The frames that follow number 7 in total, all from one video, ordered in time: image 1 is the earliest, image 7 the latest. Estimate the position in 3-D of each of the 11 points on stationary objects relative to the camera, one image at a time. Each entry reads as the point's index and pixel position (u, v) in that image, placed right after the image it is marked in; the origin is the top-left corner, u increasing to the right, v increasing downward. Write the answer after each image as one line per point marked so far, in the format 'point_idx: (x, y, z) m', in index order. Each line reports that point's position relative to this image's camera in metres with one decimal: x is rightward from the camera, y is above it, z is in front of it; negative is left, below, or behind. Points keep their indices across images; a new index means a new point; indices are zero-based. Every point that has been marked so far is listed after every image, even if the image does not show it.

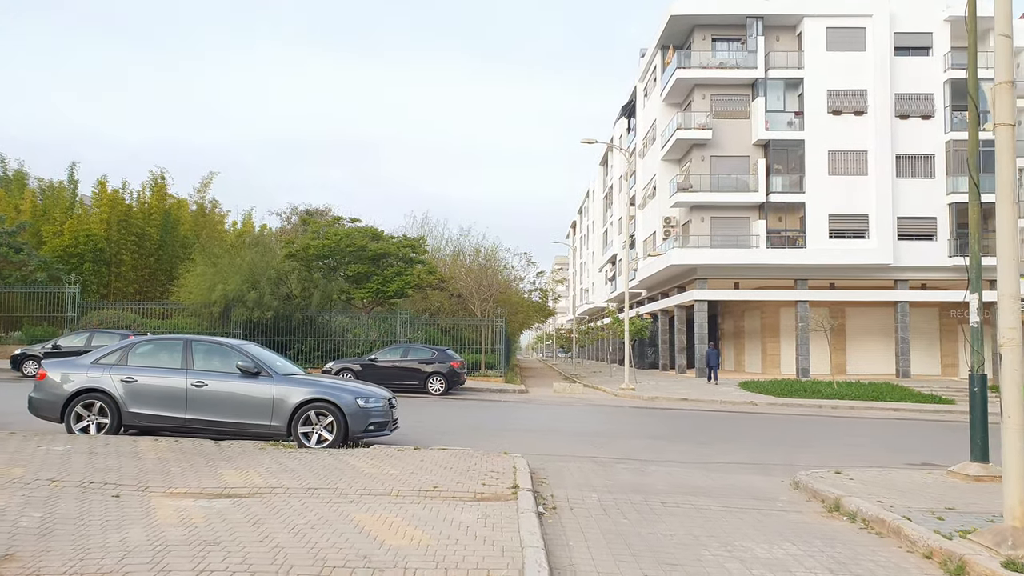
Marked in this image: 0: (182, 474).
0: (-3.2, -1.7, +7.0) m
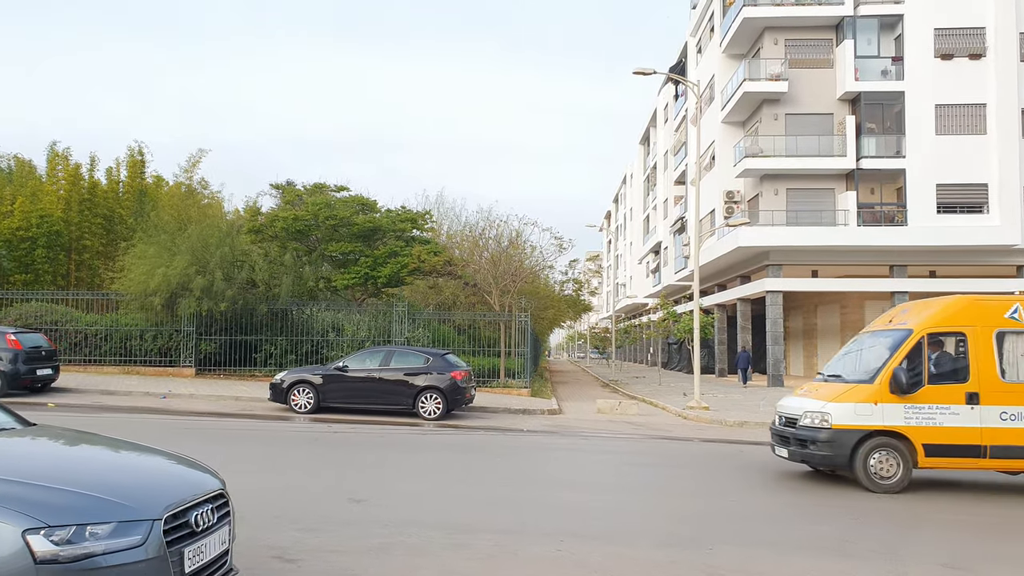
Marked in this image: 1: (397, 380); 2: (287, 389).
0: (-3.2, -1.3, +0.8) m
1: (-2.3, -1.8, +14.4) m
2: (-4.5, -2.0, +14.5) m
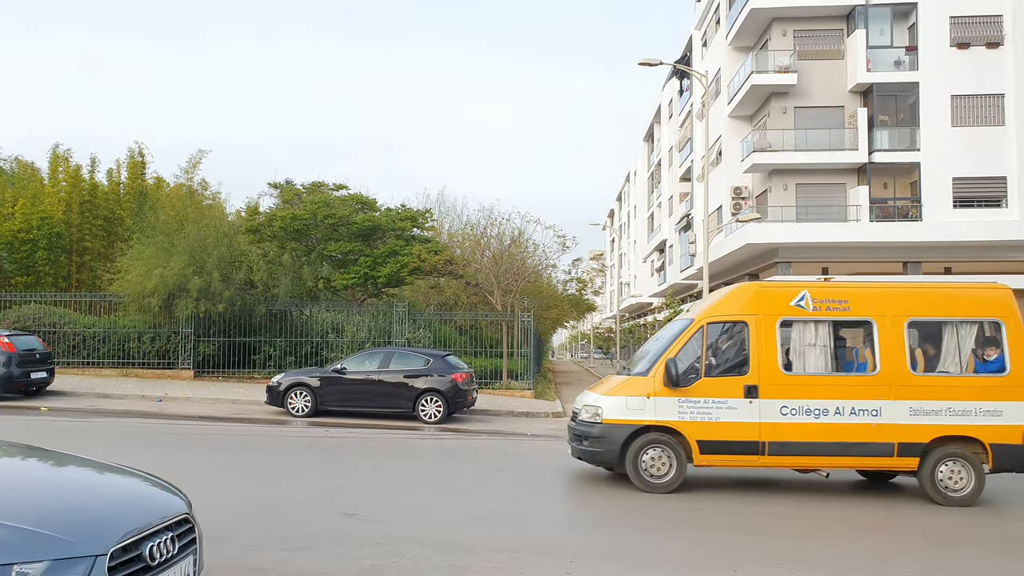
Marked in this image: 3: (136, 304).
0: (-3.3, -1.3, +0.4) m
1: (-2.2, -1.8, +13.9) m
2: (-4.4, -2.0, +14.0) m
3: (-10.2, -0.4, +19.8) m
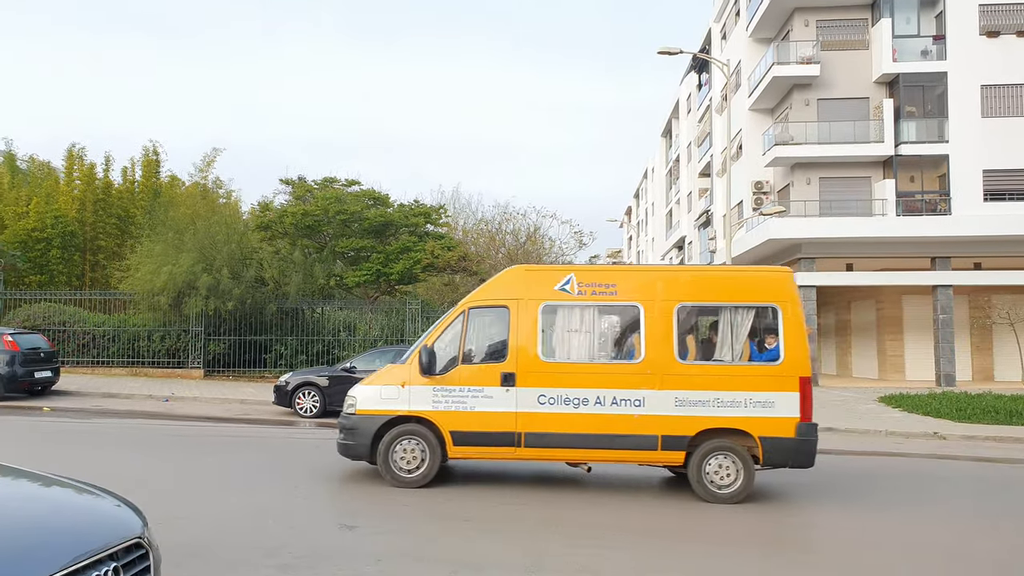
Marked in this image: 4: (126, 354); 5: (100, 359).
0: (-3.3, -1.3, -0.1) m
1: (-1.9, -1.7, +13.4) m
2: (-4.1, -1.9, +13.6) m
3: (-9.8, -0.4, +19.5) m
4: (-10.5, -1.8, +19.9) m
5: (-11.3, -1.9, +20.0) m
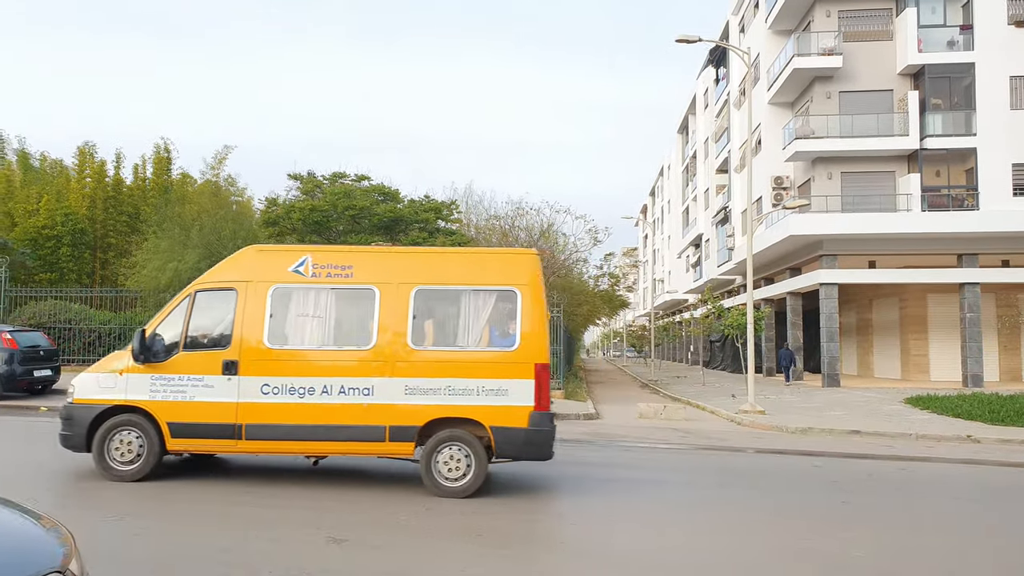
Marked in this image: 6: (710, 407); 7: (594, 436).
0: (-3.4, -1.2, -0.6) m
1: (-1.7, -1.7, +12.9) m
2: (-3.9, -1.9, +13.1) m
3: (-9.5, -0.3, +19.2) m
4: (-10.2, -1.7, +19.6) m
5: (-10.9, -1.9, +19.6) m
6: (+5.3, -3.1, +19.5) m
7: (+1.5, -2.6, +12.7) m
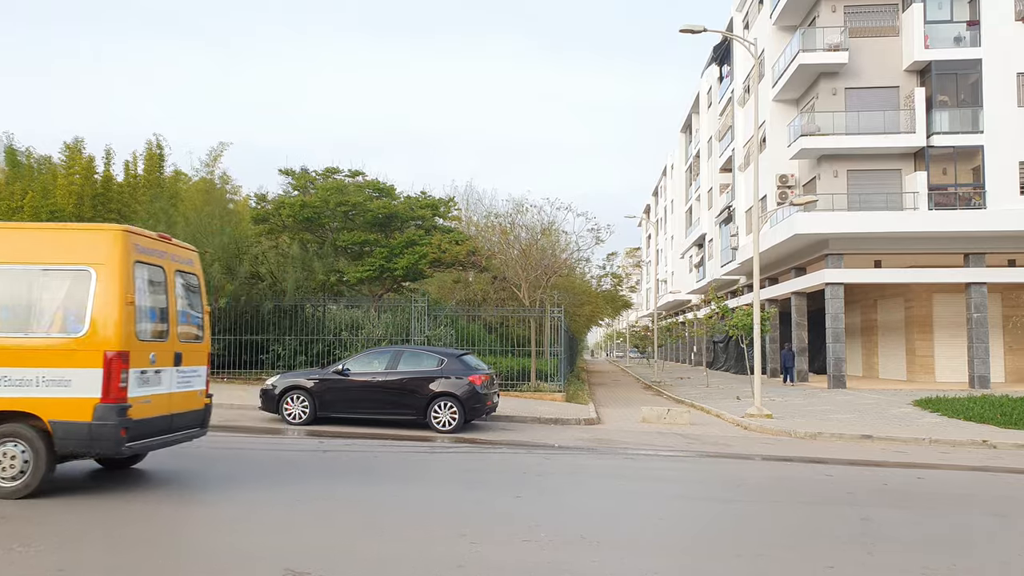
0: (-3.4, -1.2, -1.2) m
1: (-1.8, -1.6, +12.3) m
2: (-4.0, -1.8, +12.5) m
3: (-9.5, -0.3, +18.5) m
4: (-10.3, -1.7, +18.9) m
5: (-11.0, -1.8, +19.0) m
6: (+5.2, -3.1, +18.8) m
7: (+1.4, -2.6, +12.0) m
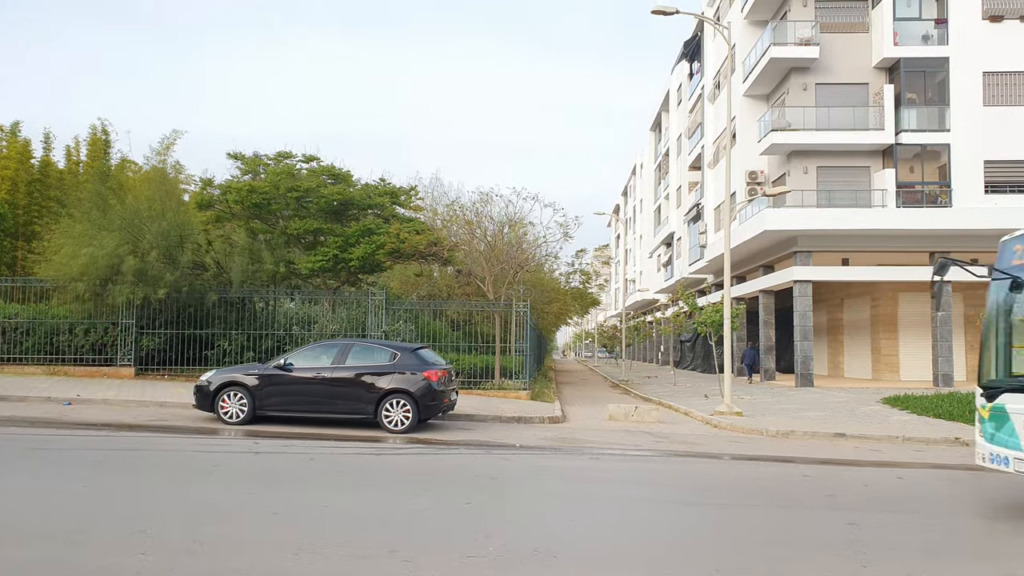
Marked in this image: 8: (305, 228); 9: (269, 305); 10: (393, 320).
0: (-3.5, -1.0, -2.3) m
1: (-2.4, -1.5, +11.3) m
2: (-4.6, -1.6, +11.4) m
3: (-10.4, 0.0, +17.2) m
4: (-11.2, -1.5, +17.6) m
5: (-11.9, -1.6, +17.6) m
6: (+4.3, -3.0, +18.2) m
7: (+0.7, -2.4, +11.2) m
8: (-5.5, +1.6, +19.8) m
9: (-6.0, -0.4, +17.7) m
10: (-2.9, -0.8, +17.7) m
